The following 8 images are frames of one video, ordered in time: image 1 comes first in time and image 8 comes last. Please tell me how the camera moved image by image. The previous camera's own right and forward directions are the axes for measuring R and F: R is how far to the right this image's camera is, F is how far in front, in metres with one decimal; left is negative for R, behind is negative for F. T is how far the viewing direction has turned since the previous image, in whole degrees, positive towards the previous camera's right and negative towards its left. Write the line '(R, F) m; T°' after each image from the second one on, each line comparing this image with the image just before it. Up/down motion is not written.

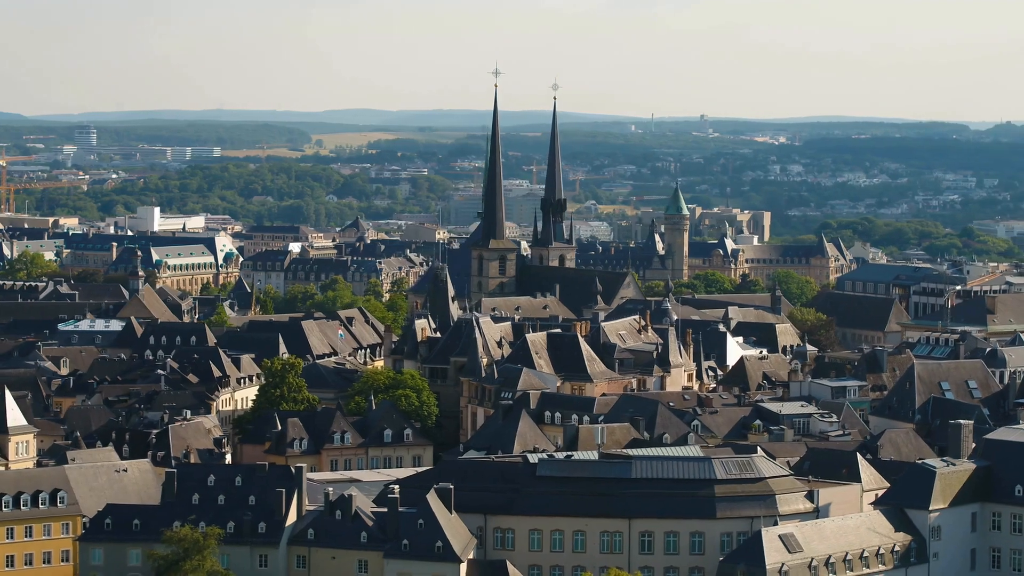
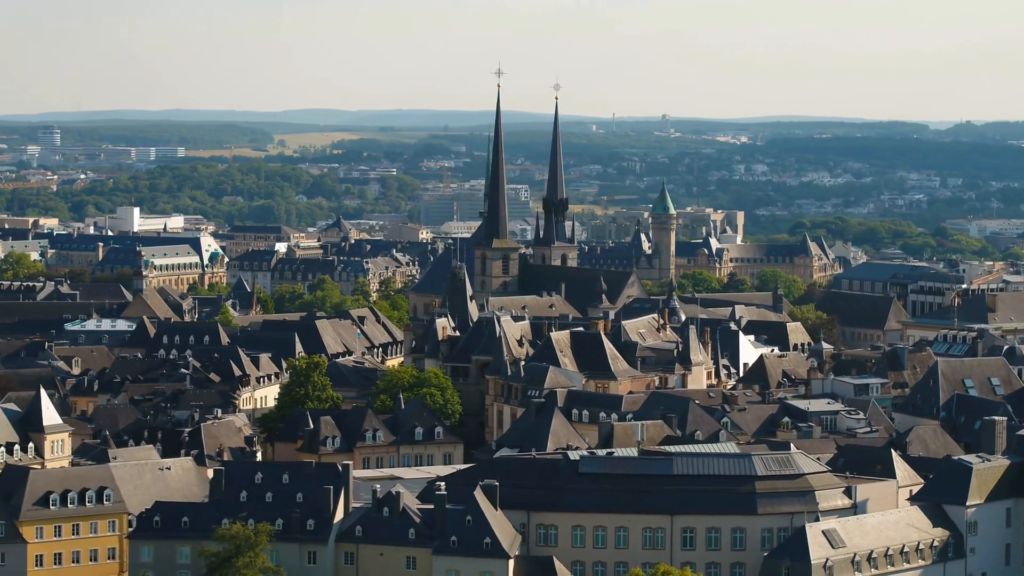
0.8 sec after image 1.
(-1.8, -0.6) m; +1°
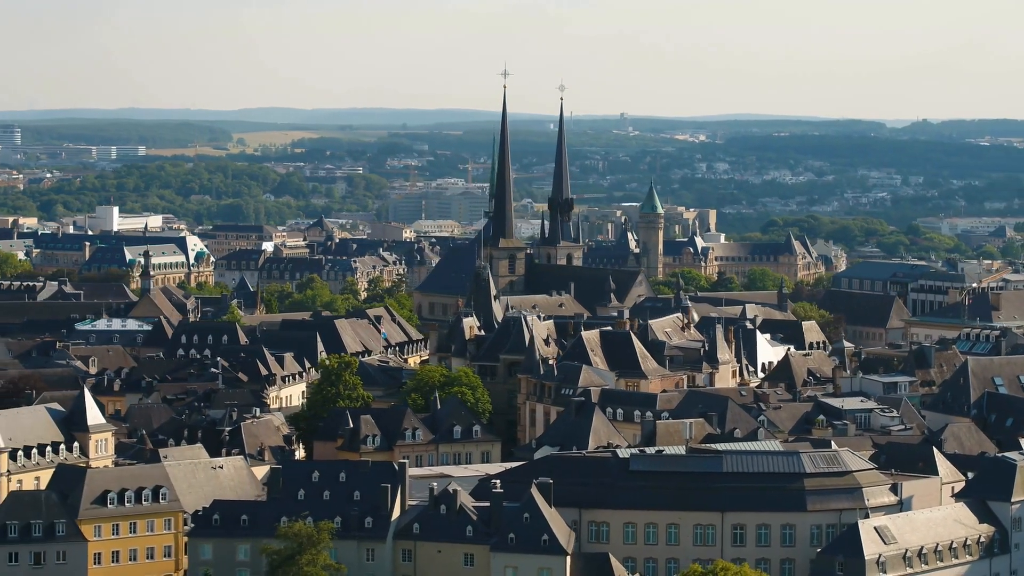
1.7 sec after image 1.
(-2.1, -0.7) m; +1°
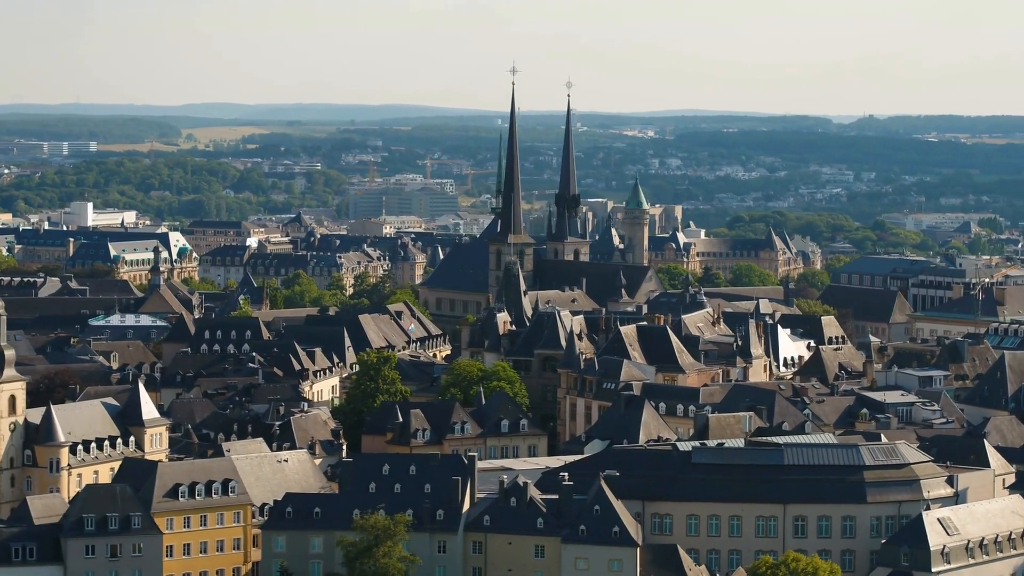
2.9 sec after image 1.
(-2.7, -0.8) m; +1°
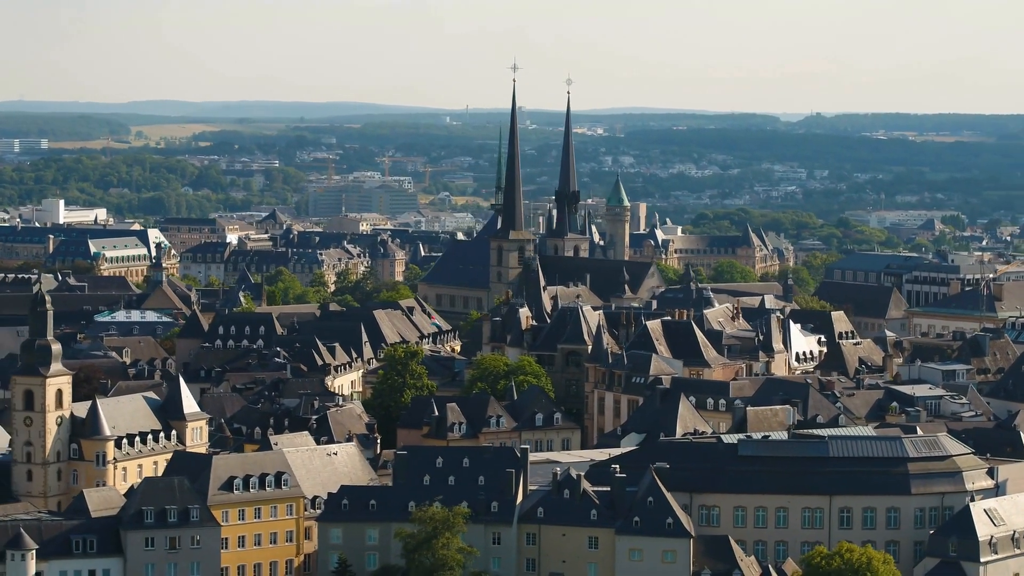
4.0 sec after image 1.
(-2.3, -0.7) m; +1°
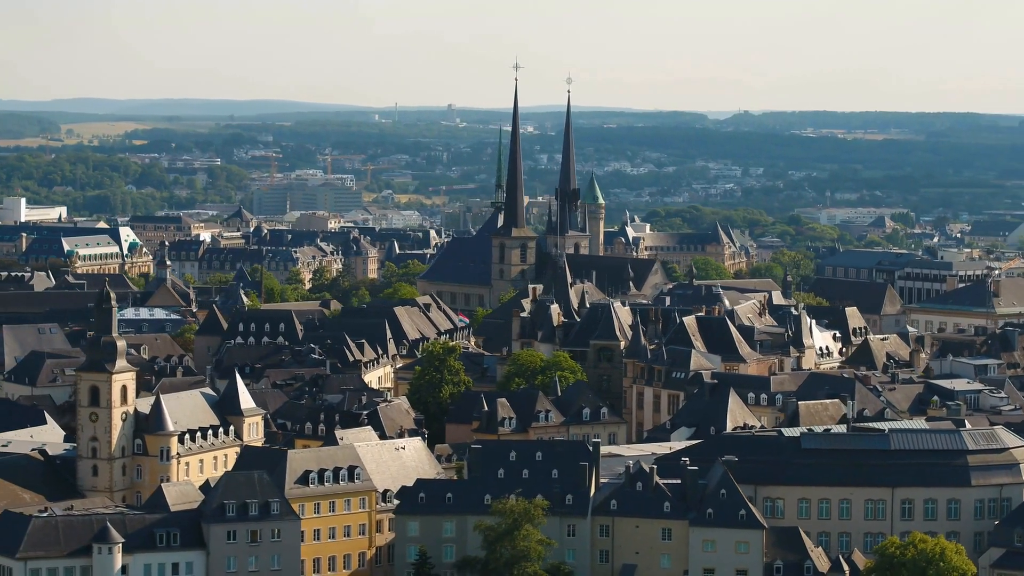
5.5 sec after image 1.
(-3.3, -1.0) m; +2°
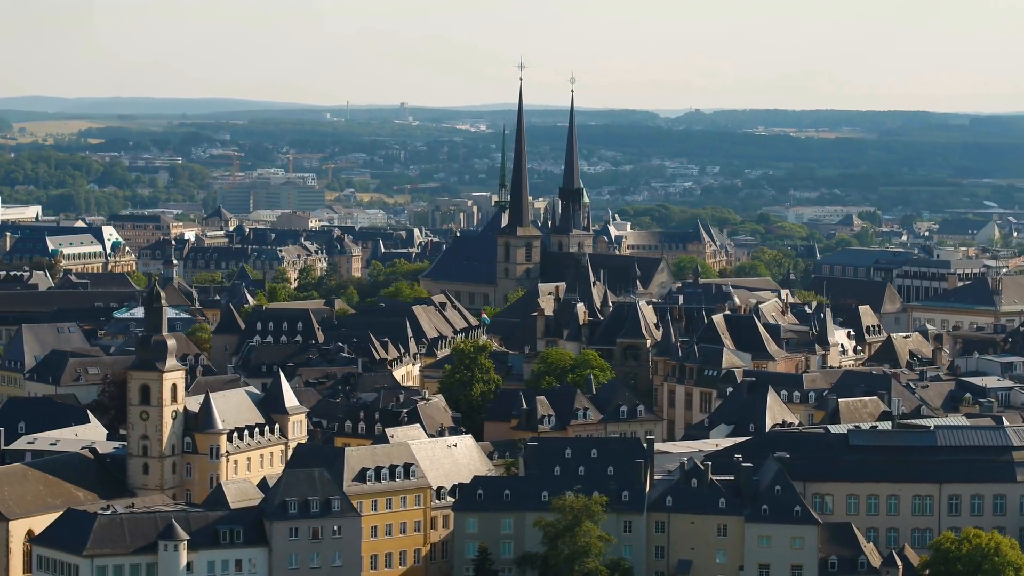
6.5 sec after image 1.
(-2.4, -0.7) m; +1°
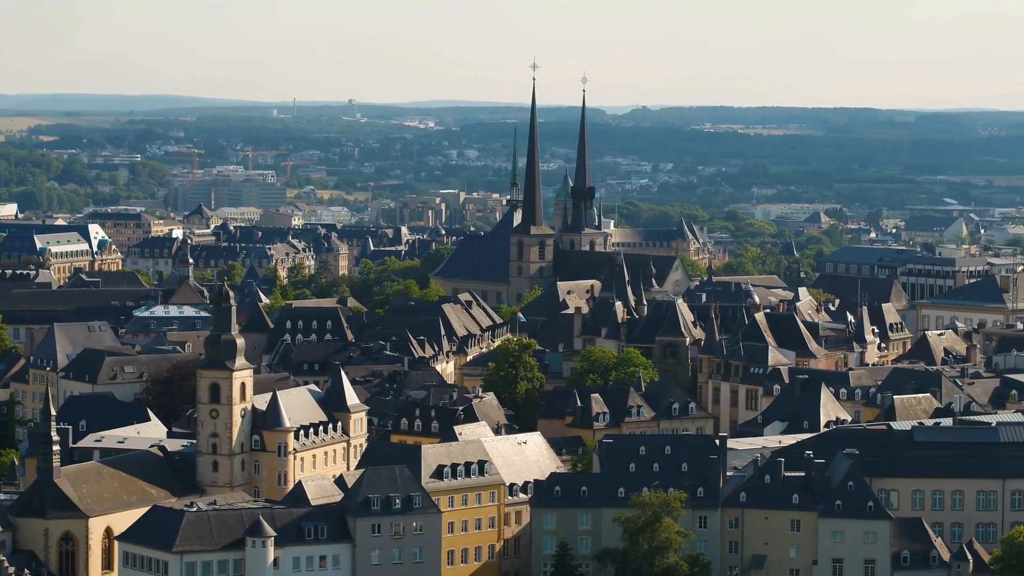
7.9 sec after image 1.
(-3.0, -0.9) m; +1°
